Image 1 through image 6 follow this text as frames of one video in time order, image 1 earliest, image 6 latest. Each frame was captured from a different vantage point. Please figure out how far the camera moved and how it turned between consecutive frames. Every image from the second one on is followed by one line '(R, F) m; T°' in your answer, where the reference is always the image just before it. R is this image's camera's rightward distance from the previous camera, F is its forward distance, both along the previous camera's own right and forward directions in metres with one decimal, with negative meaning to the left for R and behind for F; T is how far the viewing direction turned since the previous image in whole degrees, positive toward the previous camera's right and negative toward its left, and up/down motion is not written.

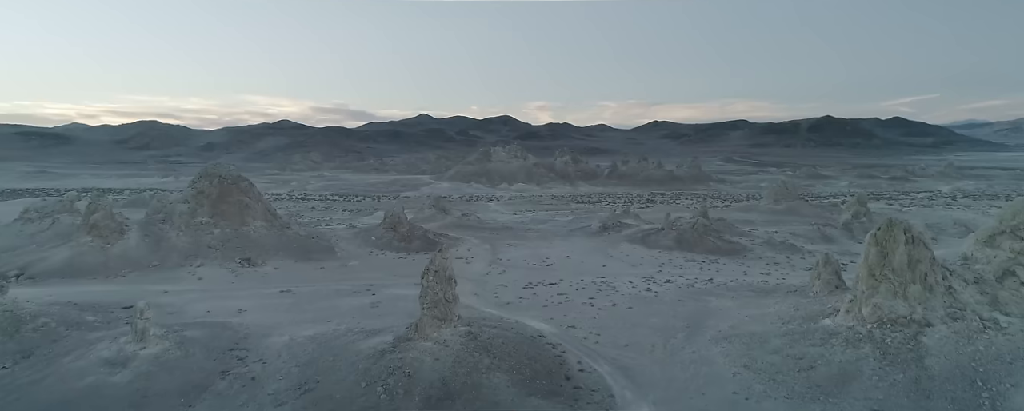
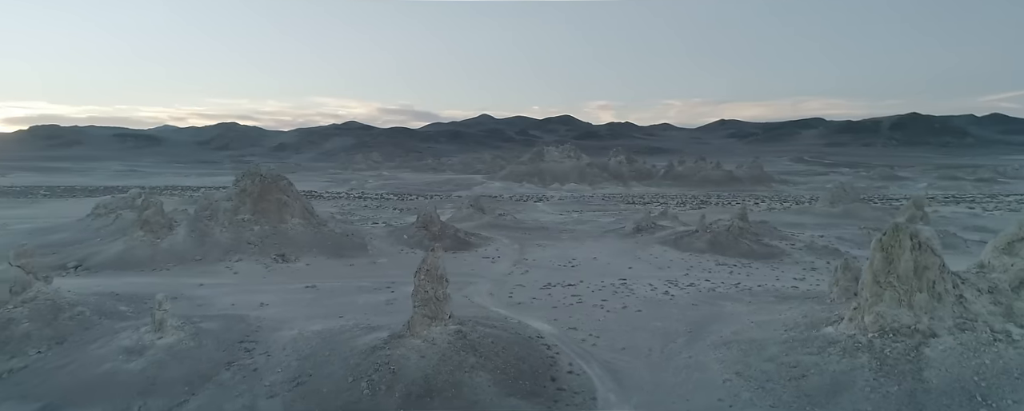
(+0.5, +0.1) m; -4°
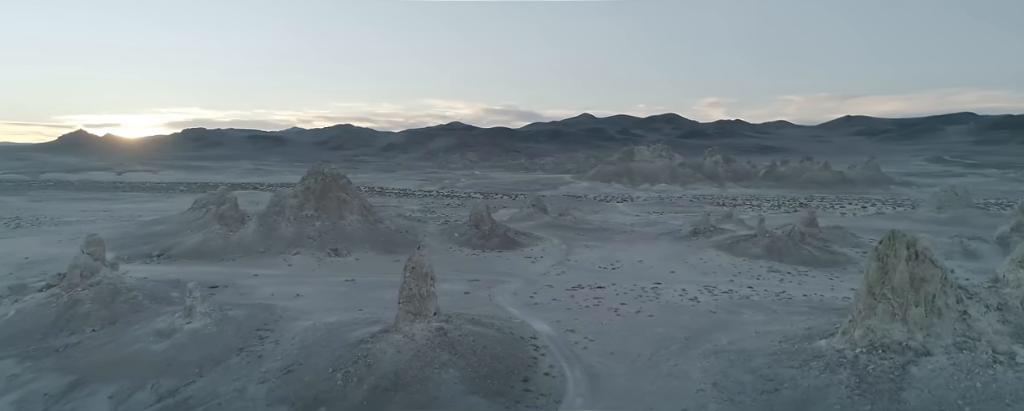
(+0.8, +0.1) m; -7°
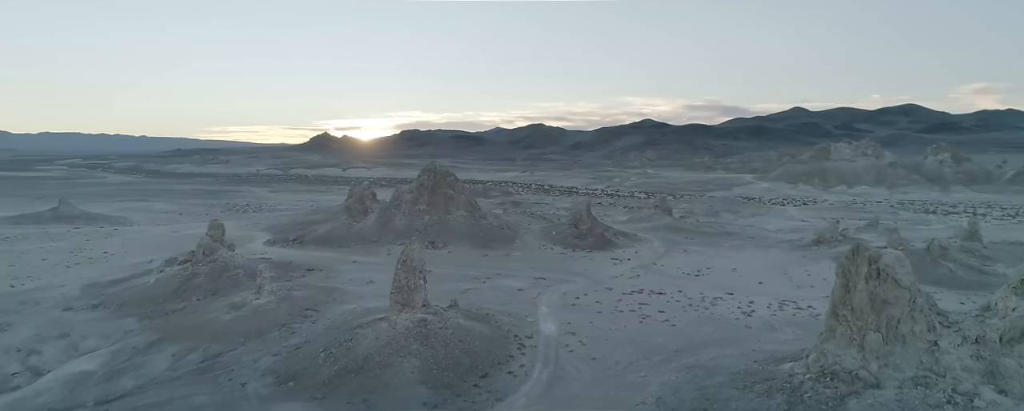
(+1.5, 0.0) m; -13°
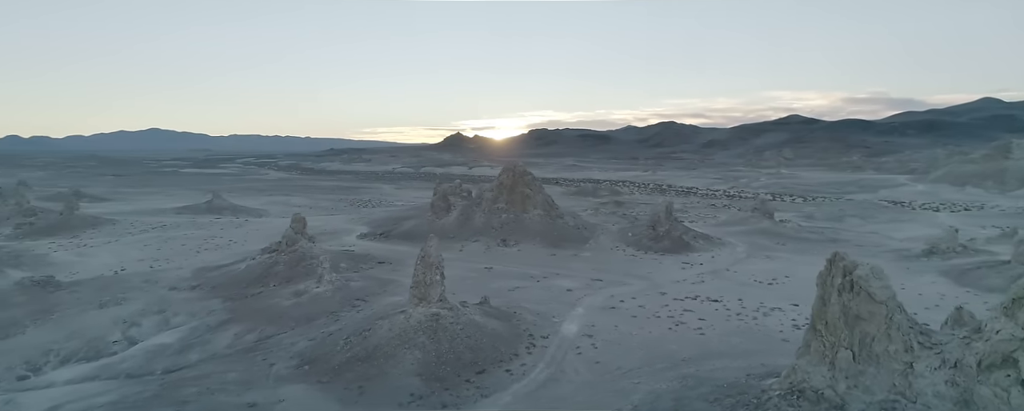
(+0.9, -0.1) m; -9°
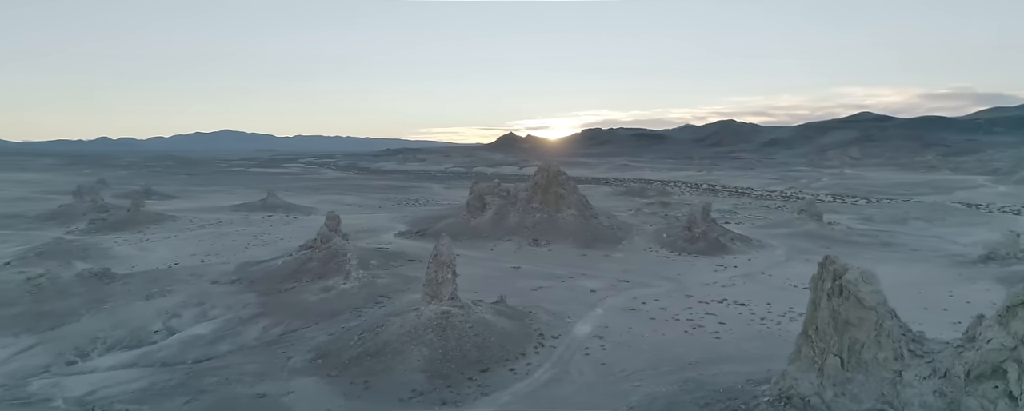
(+0.3, -0.1) m; -4°
